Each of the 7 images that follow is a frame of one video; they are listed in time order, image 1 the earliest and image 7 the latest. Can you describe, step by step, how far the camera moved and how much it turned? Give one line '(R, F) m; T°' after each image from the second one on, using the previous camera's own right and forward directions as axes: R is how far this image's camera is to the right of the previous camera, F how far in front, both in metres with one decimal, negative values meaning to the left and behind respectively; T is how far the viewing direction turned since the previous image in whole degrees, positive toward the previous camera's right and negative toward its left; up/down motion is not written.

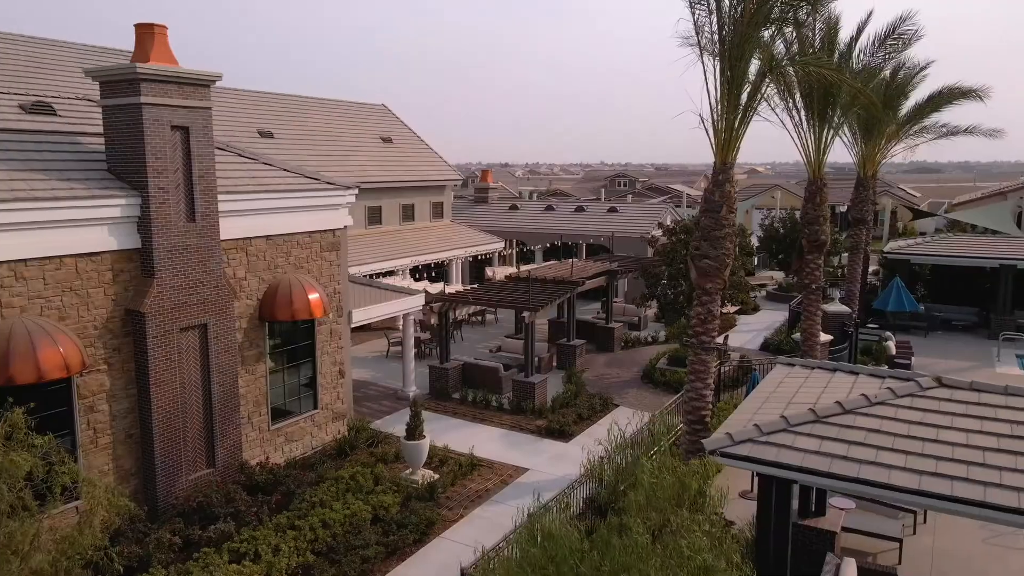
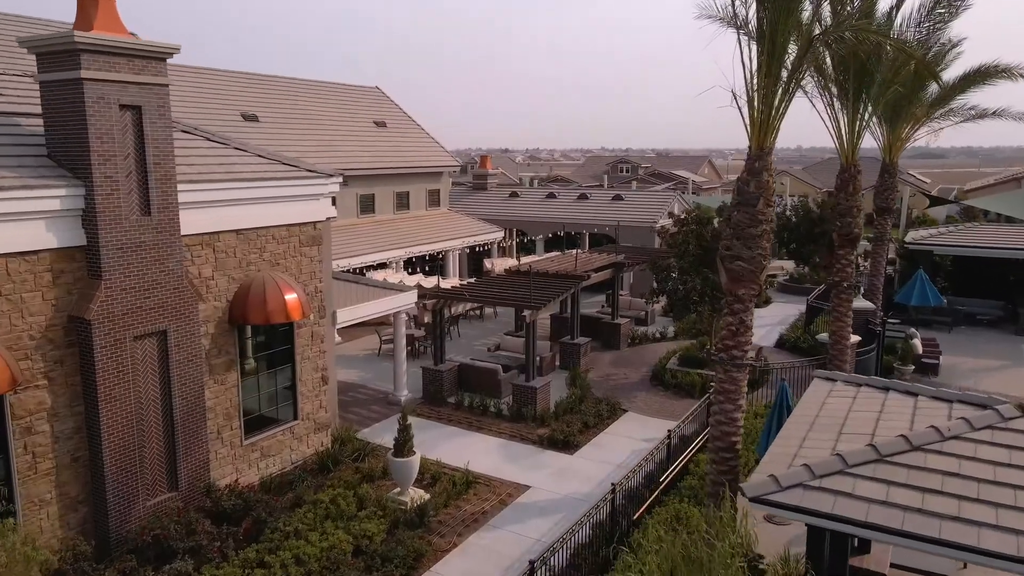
(0.0, +1.3) m; 0°
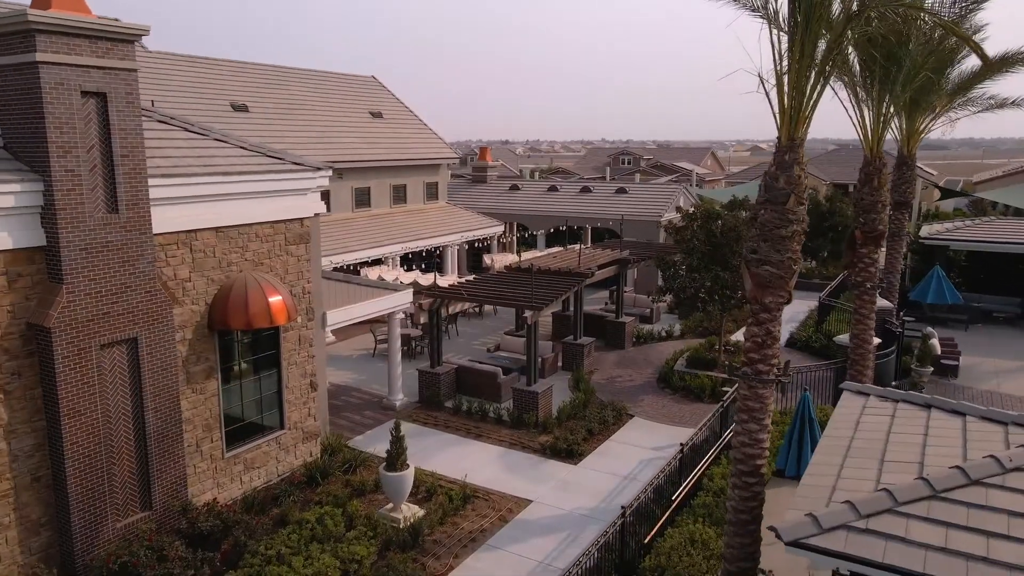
(0.0, +0.8) m; 0°
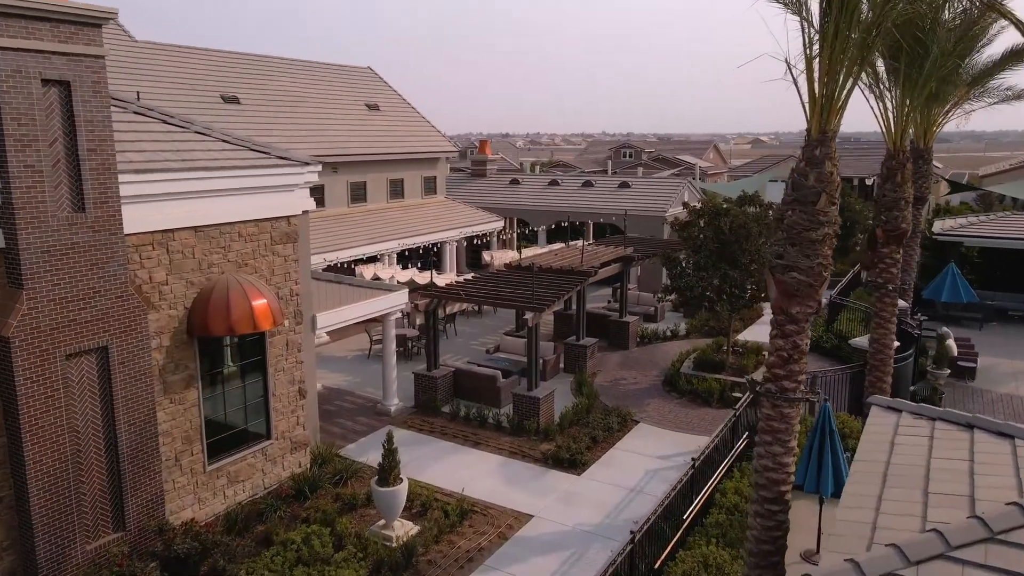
(0.0, +0.7) m; 0°
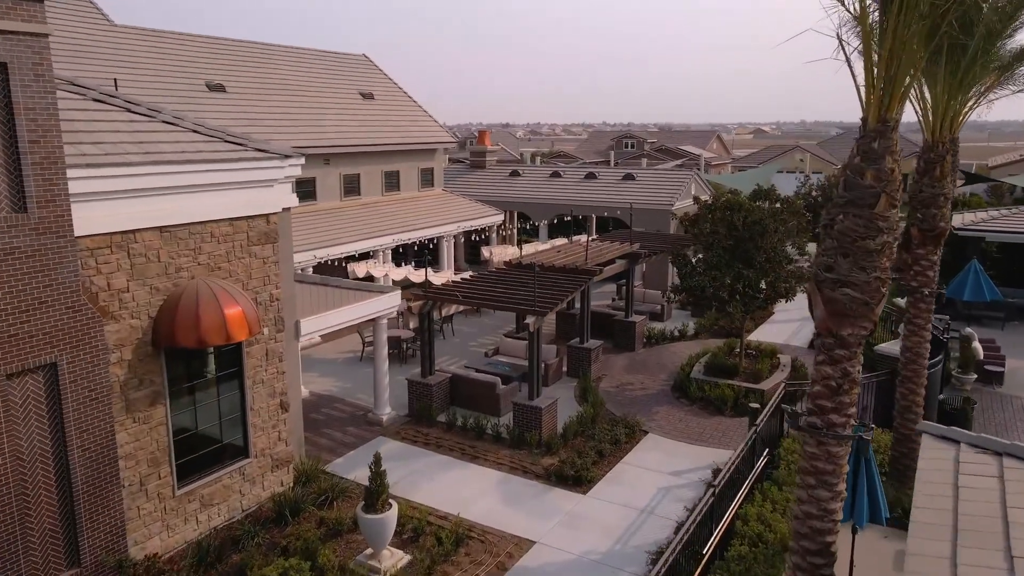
(0.0, +1.0) m; 0°
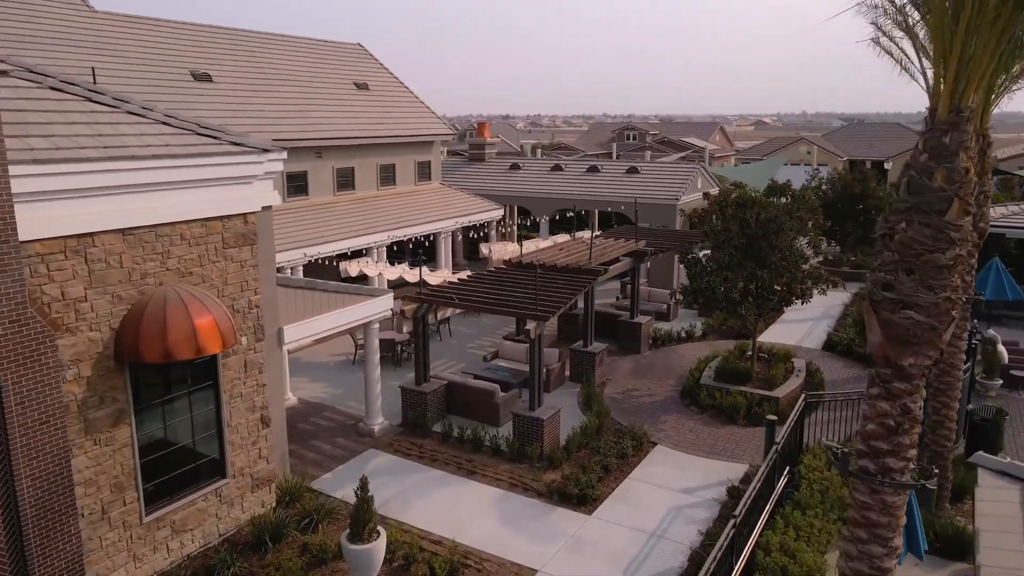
(0.0, +0.8) m; 0°
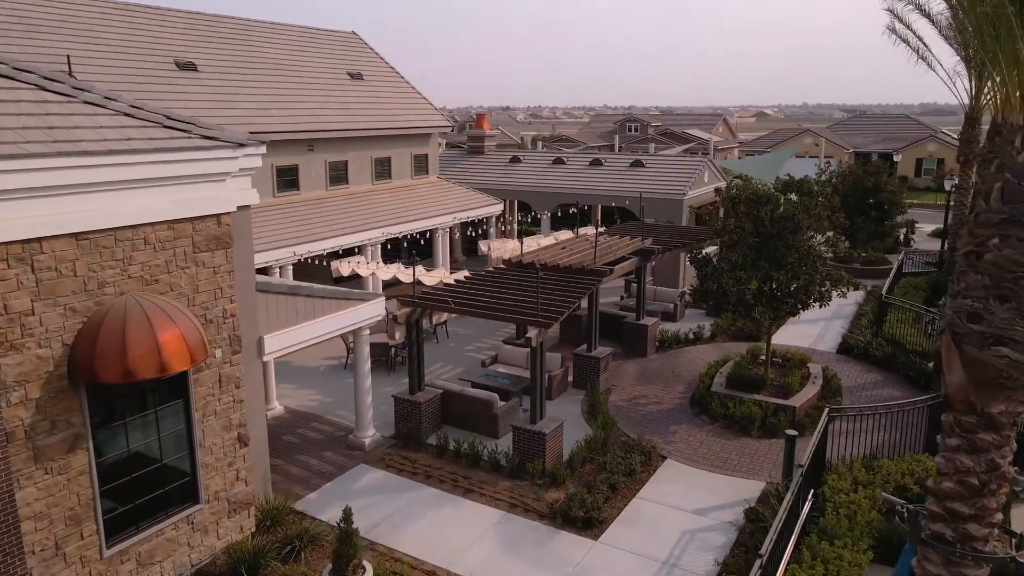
(0.0, +0.8) m; 0°
